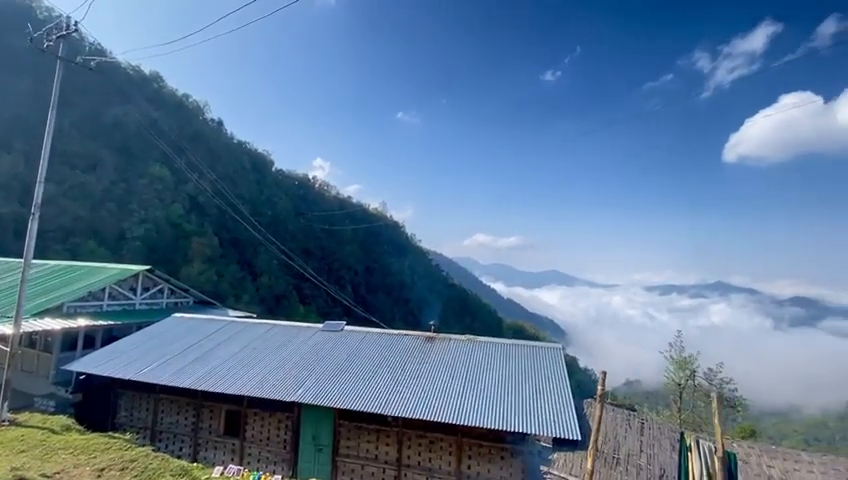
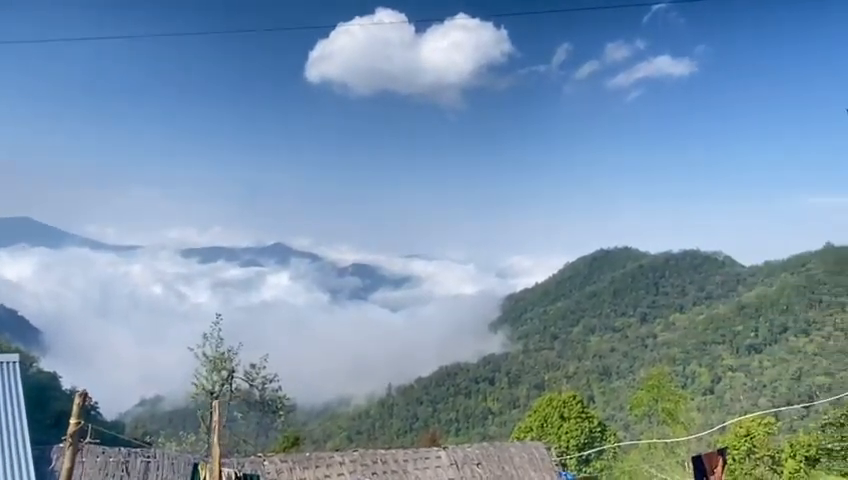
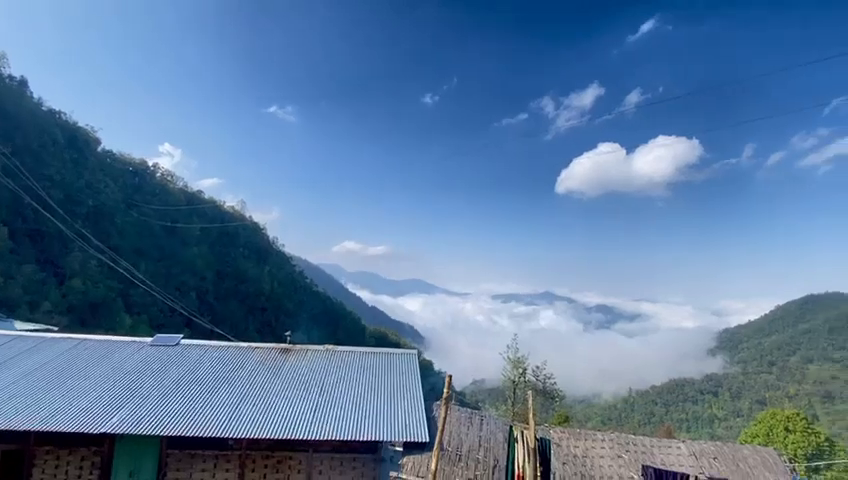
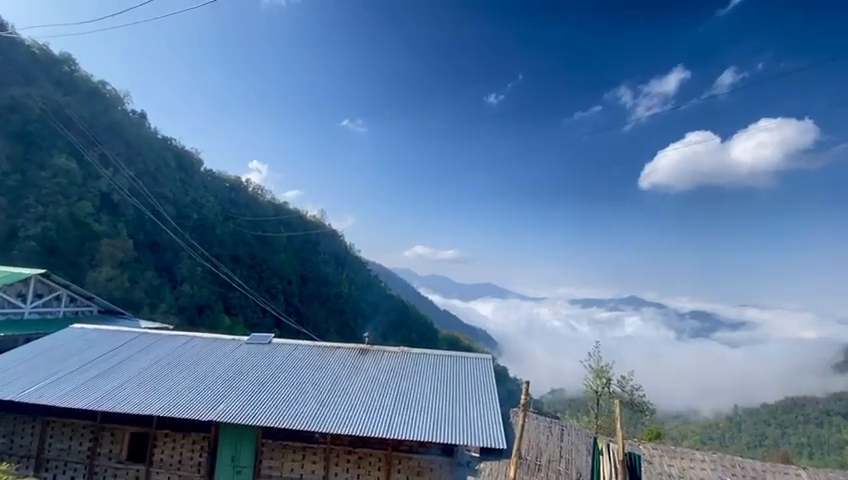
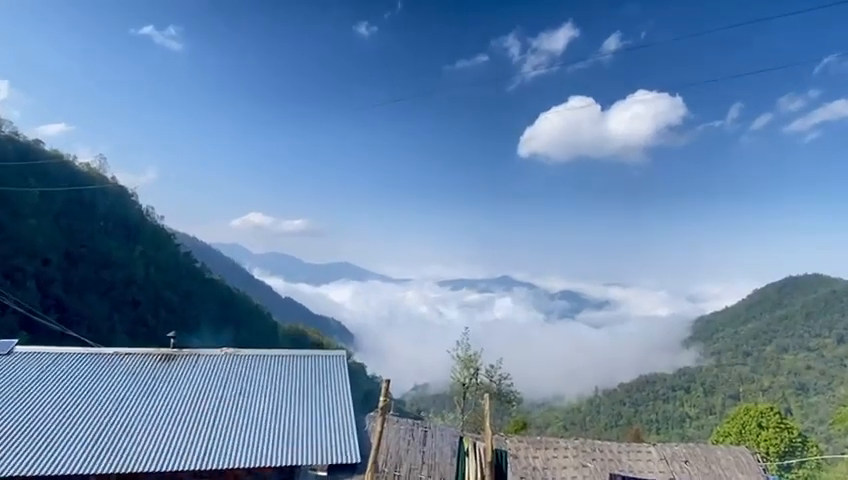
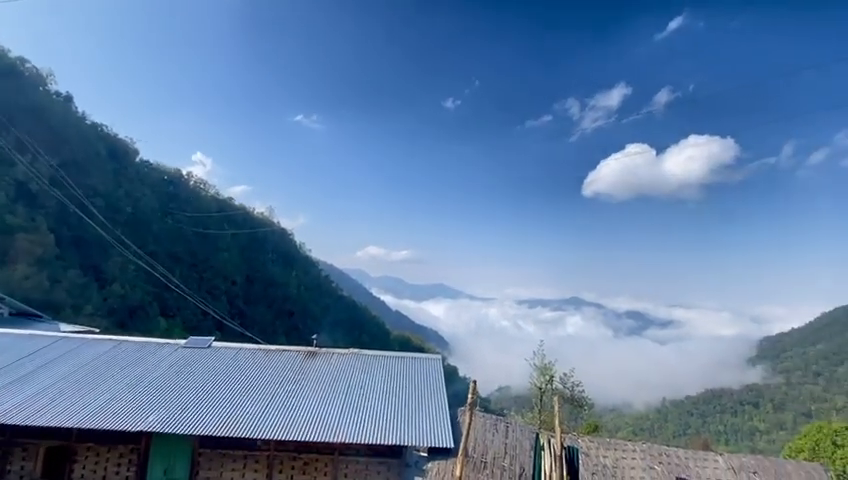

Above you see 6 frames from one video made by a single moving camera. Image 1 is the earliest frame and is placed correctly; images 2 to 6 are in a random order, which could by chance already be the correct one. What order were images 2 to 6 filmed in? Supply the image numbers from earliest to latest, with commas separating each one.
4, 6, 3, 5, 2
